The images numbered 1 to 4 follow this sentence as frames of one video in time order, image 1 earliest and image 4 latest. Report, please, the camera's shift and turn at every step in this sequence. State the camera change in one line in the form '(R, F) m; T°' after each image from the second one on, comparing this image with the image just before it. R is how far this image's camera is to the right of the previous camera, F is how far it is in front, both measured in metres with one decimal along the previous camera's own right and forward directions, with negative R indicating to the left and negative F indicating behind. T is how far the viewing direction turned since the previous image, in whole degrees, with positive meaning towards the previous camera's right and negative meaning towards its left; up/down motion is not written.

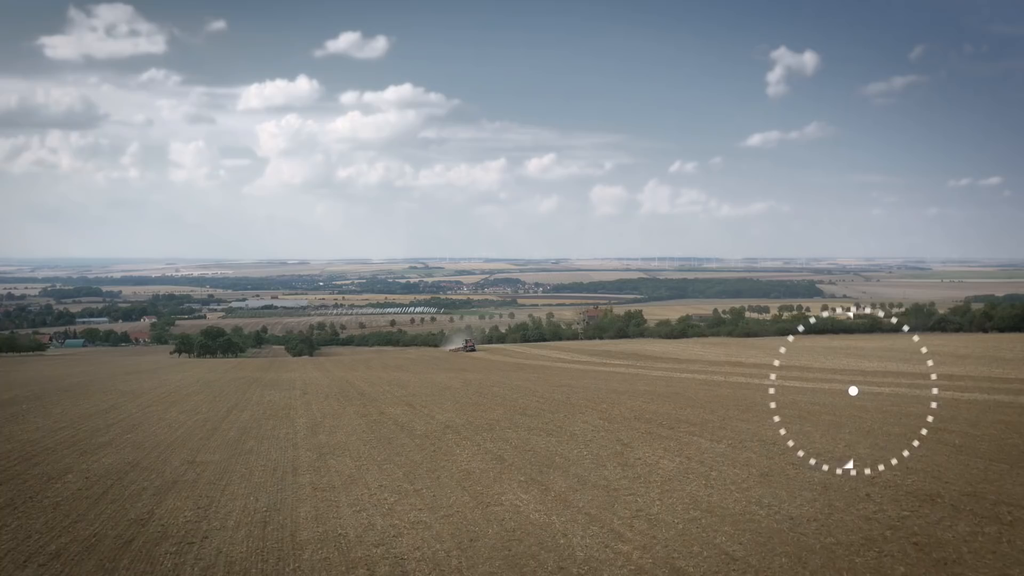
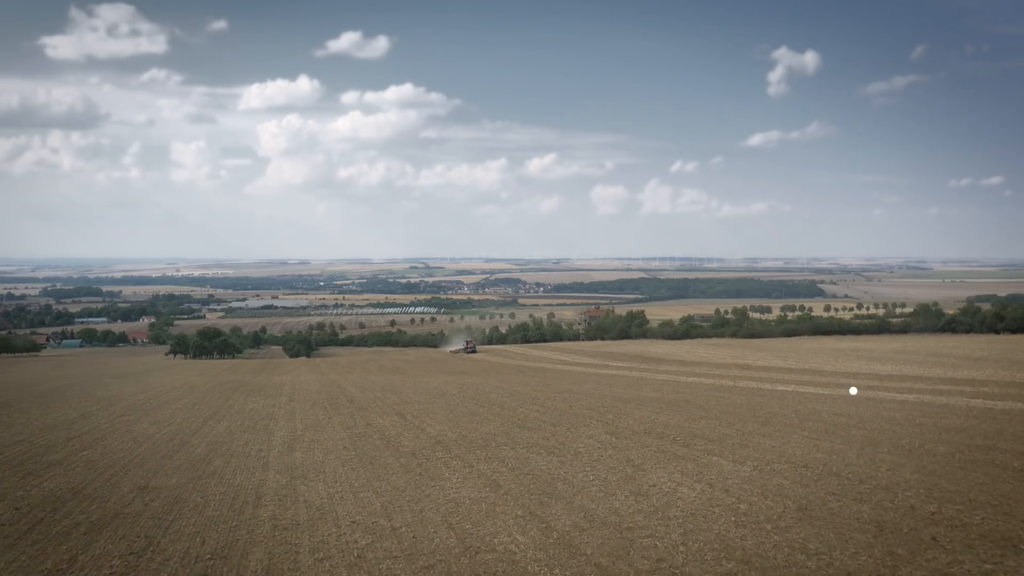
(+0.1, +1.4) m; 0°
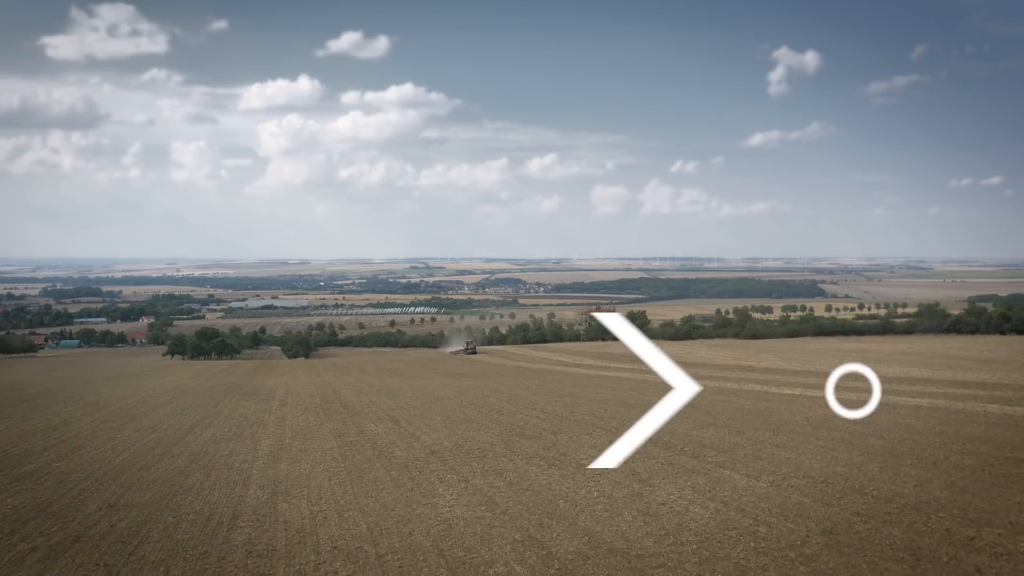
(0.0, +0.7) m; 0°
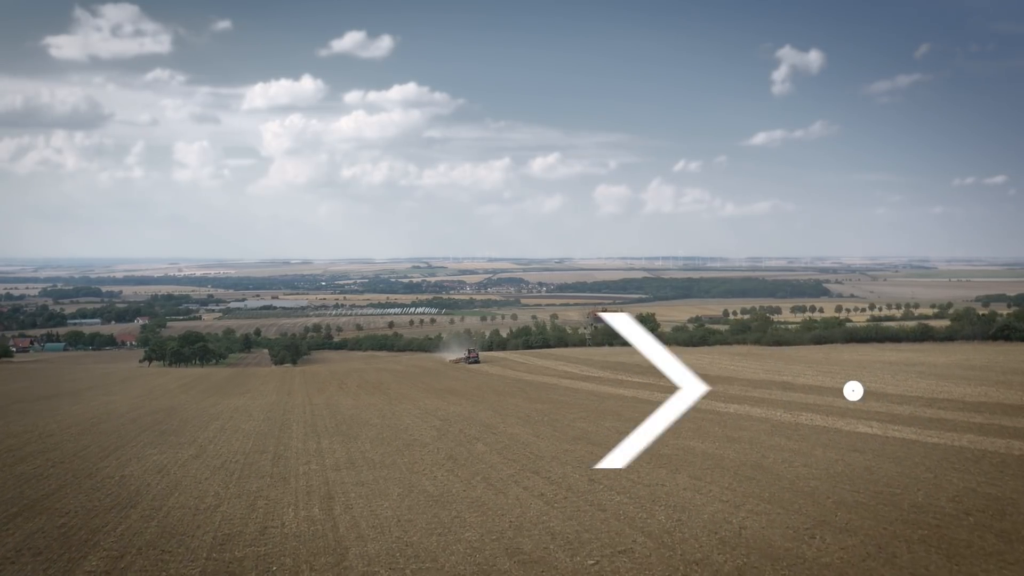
(+0.2, +5.7) m; 0°
